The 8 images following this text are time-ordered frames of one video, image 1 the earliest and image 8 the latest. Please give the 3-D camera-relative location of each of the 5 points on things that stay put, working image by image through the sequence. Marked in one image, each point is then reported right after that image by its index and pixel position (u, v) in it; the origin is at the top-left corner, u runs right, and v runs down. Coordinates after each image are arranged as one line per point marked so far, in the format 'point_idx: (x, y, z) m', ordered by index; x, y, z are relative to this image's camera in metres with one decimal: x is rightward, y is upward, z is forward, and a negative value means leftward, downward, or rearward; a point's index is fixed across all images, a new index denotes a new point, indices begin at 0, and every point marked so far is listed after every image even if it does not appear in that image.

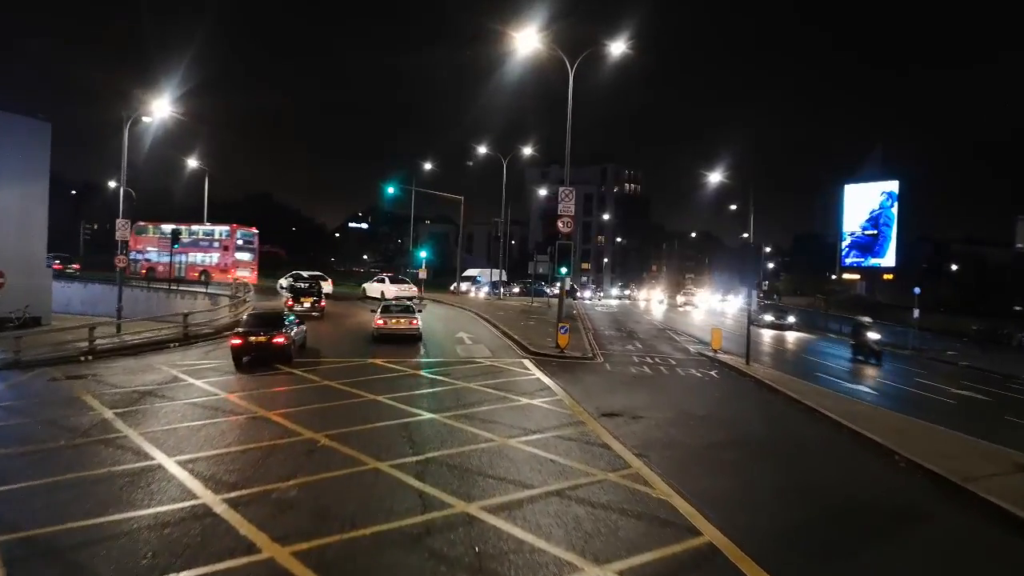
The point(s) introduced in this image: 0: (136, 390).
0: (-7.4, -2.0, +16.8) m
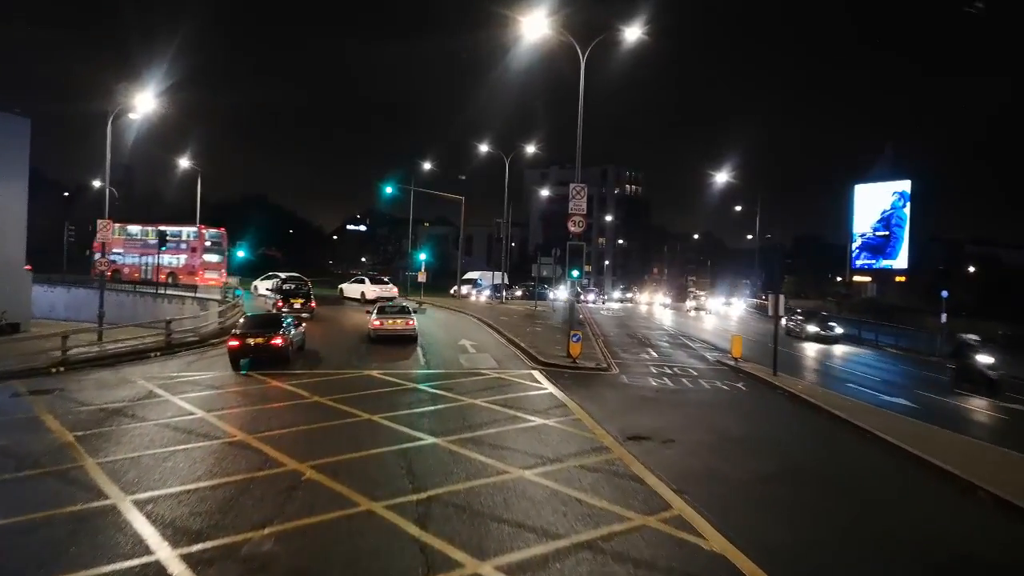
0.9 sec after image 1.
0: (-7.2, -2.1, +15.1) m
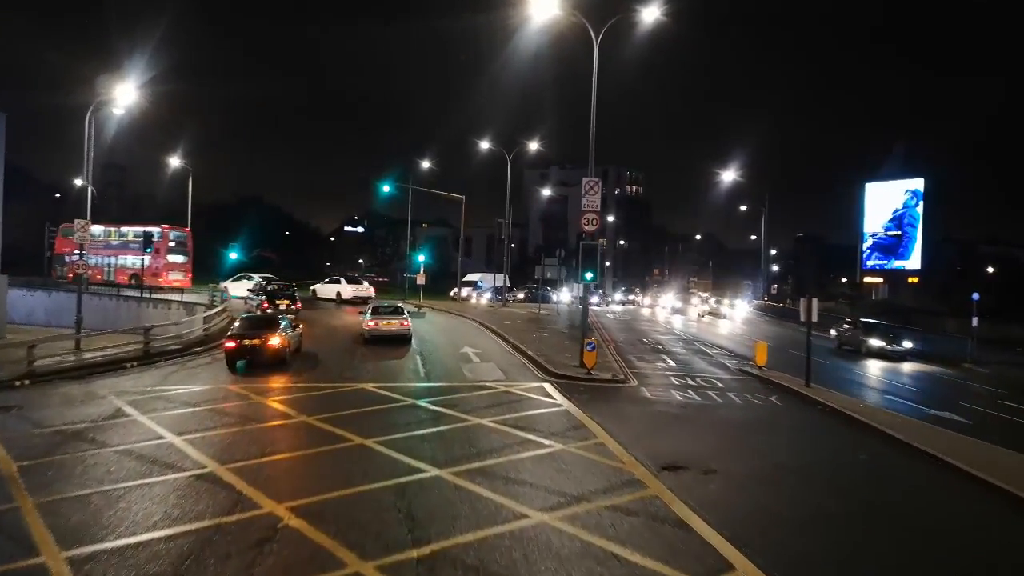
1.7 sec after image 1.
0: (-7.0, -2.2, +13.3) m
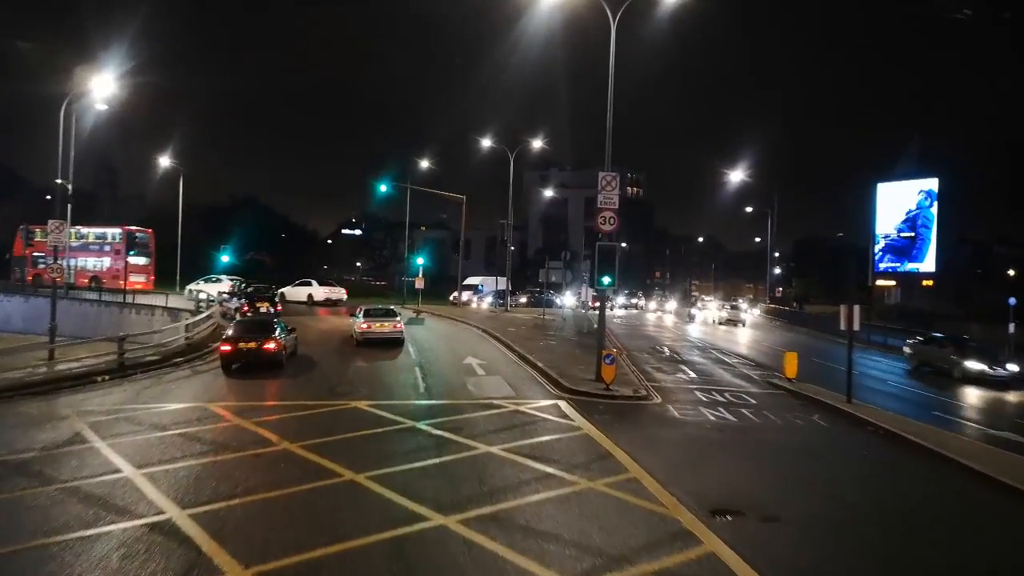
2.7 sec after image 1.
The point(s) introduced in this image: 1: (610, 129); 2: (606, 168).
0: (-6.8, -2.3, +11.5) m
1: (+2.1, +3.3, +17.9) m
2: (+1.9, +2.5, +17.5) m
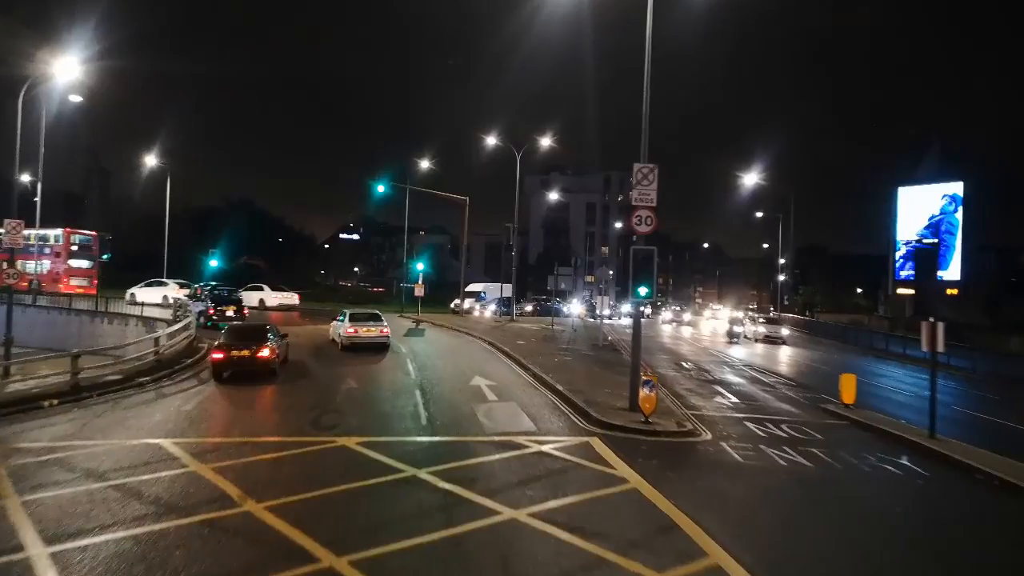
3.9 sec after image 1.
0: (-6.5, -2.5, +8.7) m
1: (+2.4, +3.1, +15.2) m
2: (+2.3, +2.2, +14.9) m
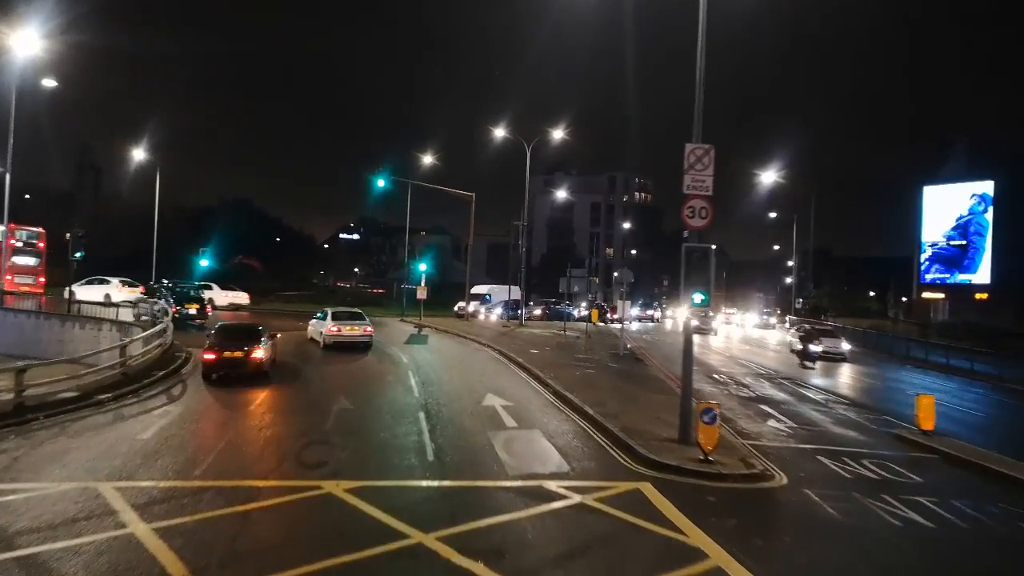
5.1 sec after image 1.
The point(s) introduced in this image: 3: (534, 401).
0: (-6.1, -2.5, +6.2) m
1: (+2.8, +3.0, +12.6) m
2: (+2.6, +2.2, +12.3) m
3: (+0.4, -2.1, +16.3) m
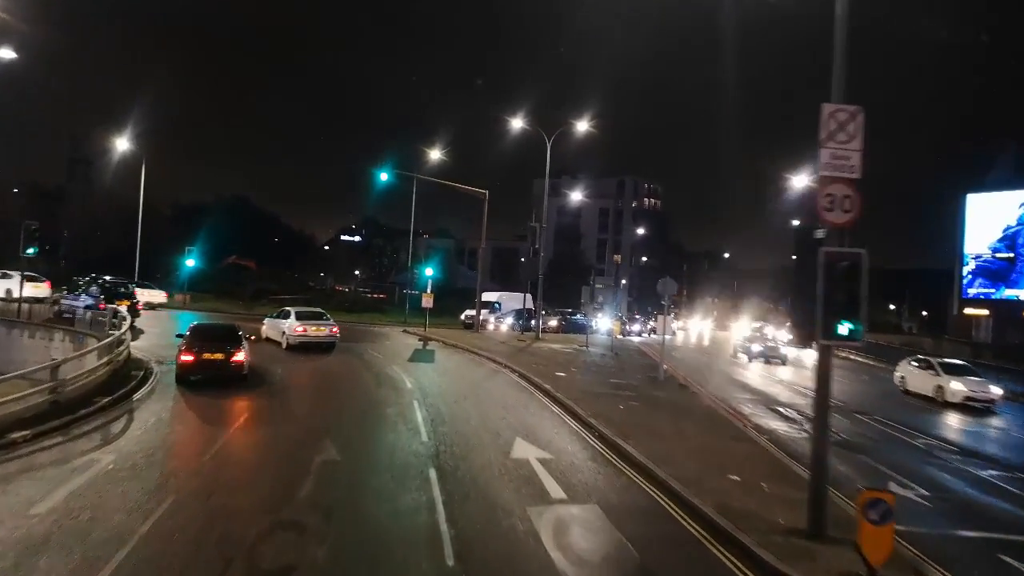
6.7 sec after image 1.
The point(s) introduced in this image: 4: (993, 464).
0: (-5.6, -2.6, +2.4) m
1: (+3.4, +2.8, +8.9) m
2: (+3.3, +1.9, +8.5) m
3: (+1.0, -2.3, +12.5) m
4: (+8.1, -2.9, +14.7) m
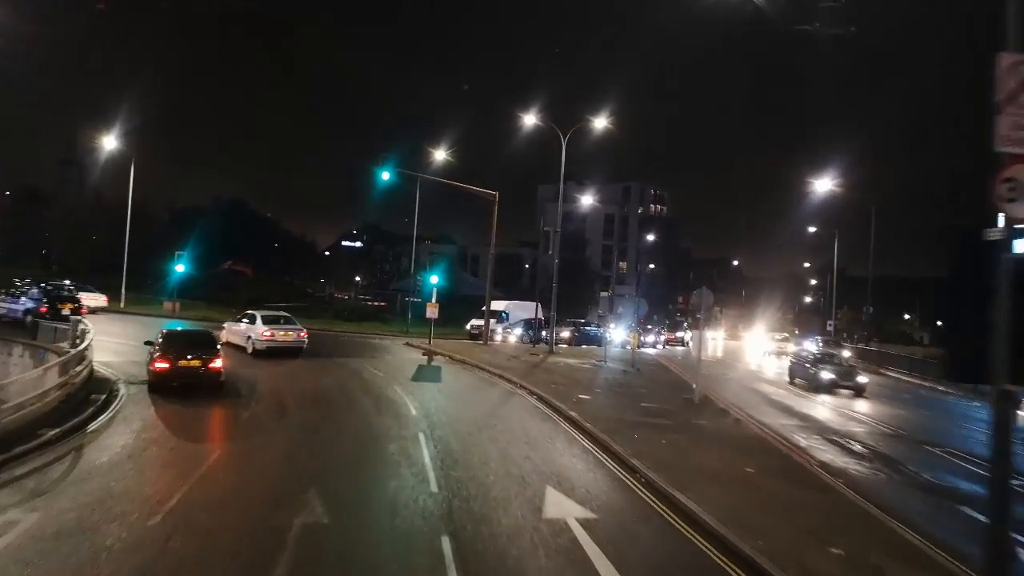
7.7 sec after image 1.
0: (-5.3, -2.6, -0.1) m
1: (+3.8, +2.6, +6.5) m
2: (+3.6, +1.7, +6.1) m
3: (+1.3, -2.5, +10.0) m
4: (+8.4, -3.1, +12.2) m
